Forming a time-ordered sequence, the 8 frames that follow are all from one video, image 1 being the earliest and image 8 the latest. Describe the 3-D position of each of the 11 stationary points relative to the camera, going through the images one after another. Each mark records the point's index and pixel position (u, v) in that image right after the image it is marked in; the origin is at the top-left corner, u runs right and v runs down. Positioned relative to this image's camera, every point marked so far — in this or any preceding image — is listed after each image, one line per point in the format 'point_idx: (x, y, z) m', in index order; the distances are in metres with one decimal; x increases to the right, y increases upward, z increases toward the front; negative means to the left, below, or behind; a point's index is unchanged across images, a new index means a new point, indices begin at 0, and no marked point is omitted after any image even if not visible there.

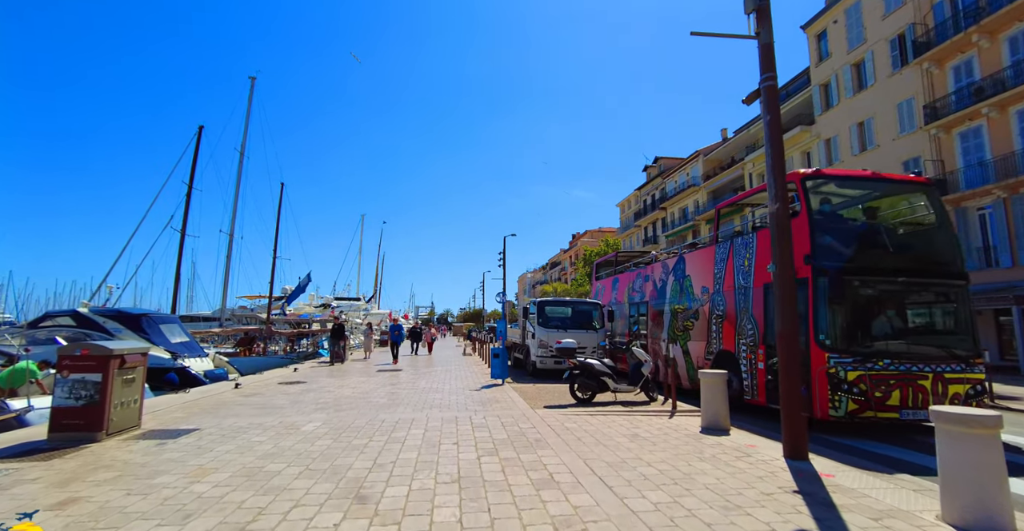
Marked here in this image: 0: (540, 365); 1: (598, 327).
0: (+0.8, -3.0, +14.7) m
1: (+2.7, -1.9, +15.3) m
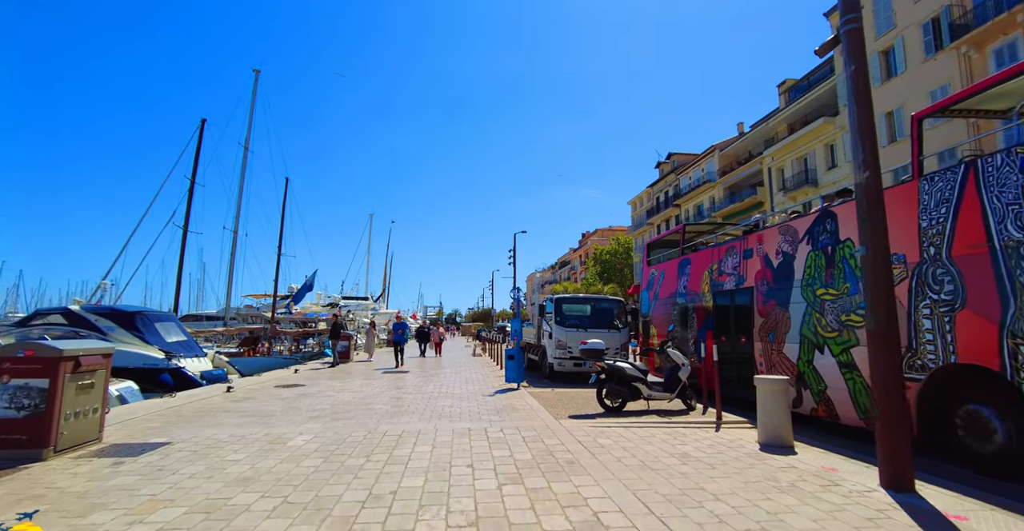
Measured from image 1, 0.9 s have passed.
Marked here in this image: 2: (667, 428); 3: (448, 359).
0: (+1.3, -2.8, +13.5) m
1: (+3.1, -1.7, +14.1) m
2: (+2.3, -2.4, +7.3) m
3: (-2.6, -3.8, +19.9) m
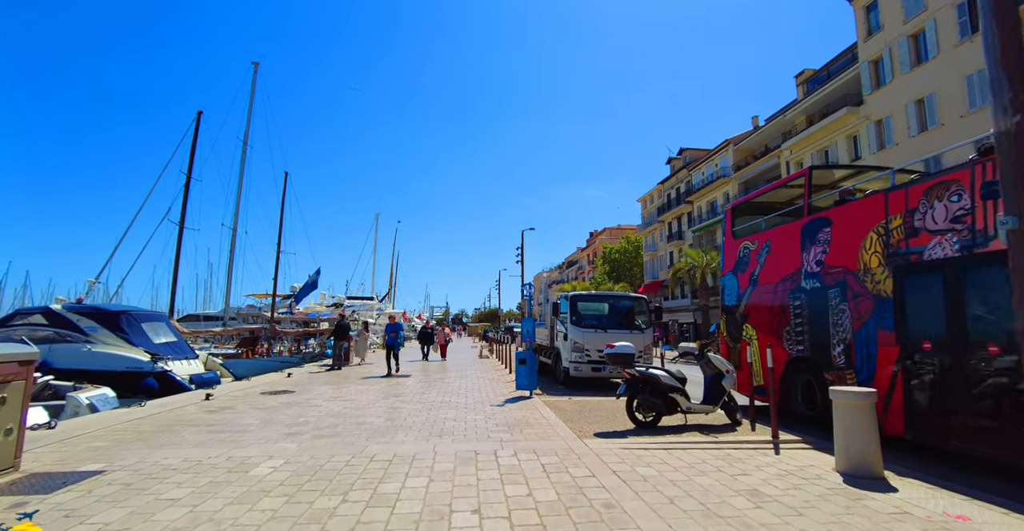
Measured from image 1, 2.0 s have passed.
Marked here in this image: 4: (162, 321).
0: (+1.5, -2.7, +12.2) m
1: (+3.4, -1.6, +12.8) m
2: (+2.5, -2.2, +6.0) m
3: (-2.2, -3.6, +18.6) m
4: (-13.2, -2.1, +18.7) m
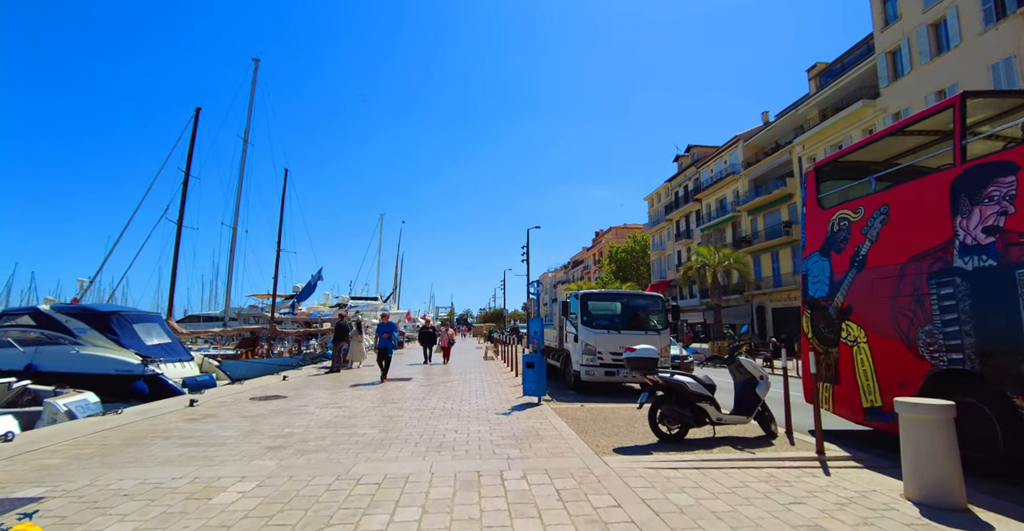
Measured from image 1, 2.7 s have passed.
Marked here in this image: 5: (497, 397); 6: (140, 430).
0: (+1.7, -2.6, +11.3) m
1: (+3.6, -1.5, +11.9) m
2: (+2.6, -2.1, +5.2) m
3: (-2.0, -3.6, +17.8) m
4: (-13.0, -2.0, +18.1) m
5: (-0.3, -2.8, +10.7) m
6: (-5.6, -2.5, +7.5) m
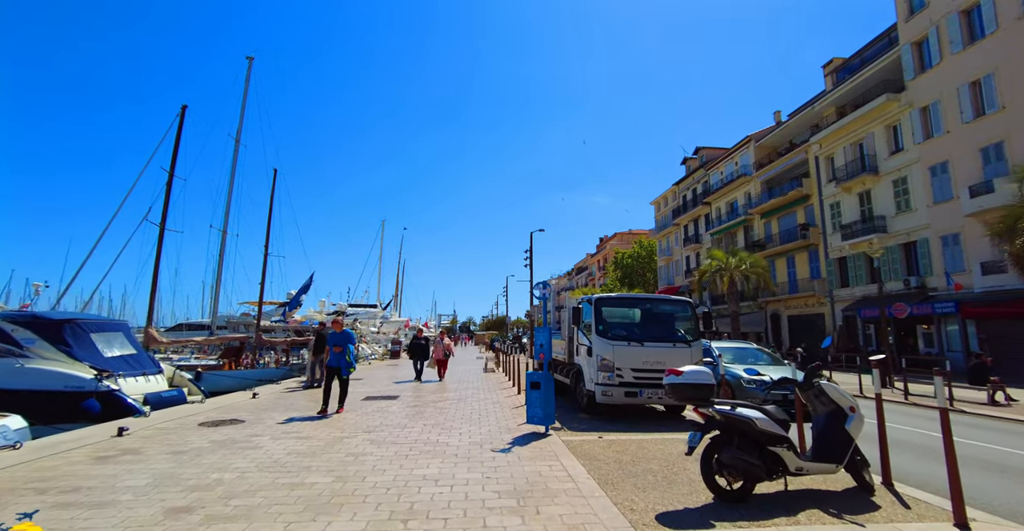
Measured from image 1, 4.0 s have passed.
0: (+1.7, -2.6, +9.5) m
1: (+3.6, -1.5, +10.0) m
2: (+2.6, -2.0, +3.3) m
3: (-1.9, -3.7, +16.0) m
4: (-12.9, -2.1, +16.3) m
5: (-0.3, -2.8, +8.8) m
6: (-5.6, -2.4, +5.7) m
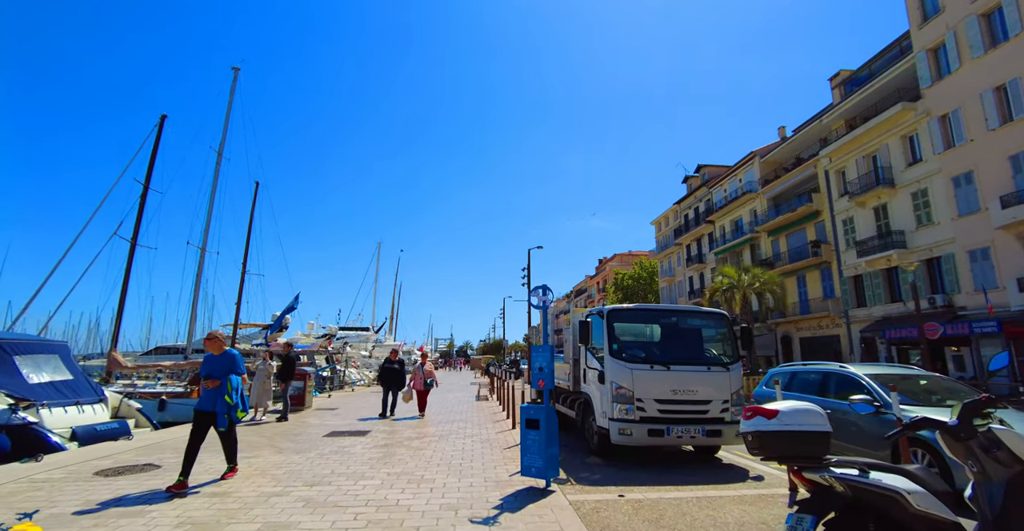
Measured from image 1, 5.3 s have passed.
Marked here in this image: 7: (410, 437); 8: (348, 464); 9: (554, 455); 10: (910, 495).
0: (+1.6, -2.6, +7.4) m
1: (+3.4, -1.5, +8.0) m
2: (+2.5, -1.8, +1.2) m
3: (-2.1, -4.0, +13.8) m
4: (-13.1, -2.5, +14.2) m
5: (-0.4, -2.8, +6.7) m
6: (-5.7, -2.3, +3.6) m
7: (-2.0, -3.4, +9.8) m
8: (-2.5, -3.0, +7.7) m
9: (+0.5, -2.3, +6.1) m
10: (+2.2, -1.2, +2.6) m
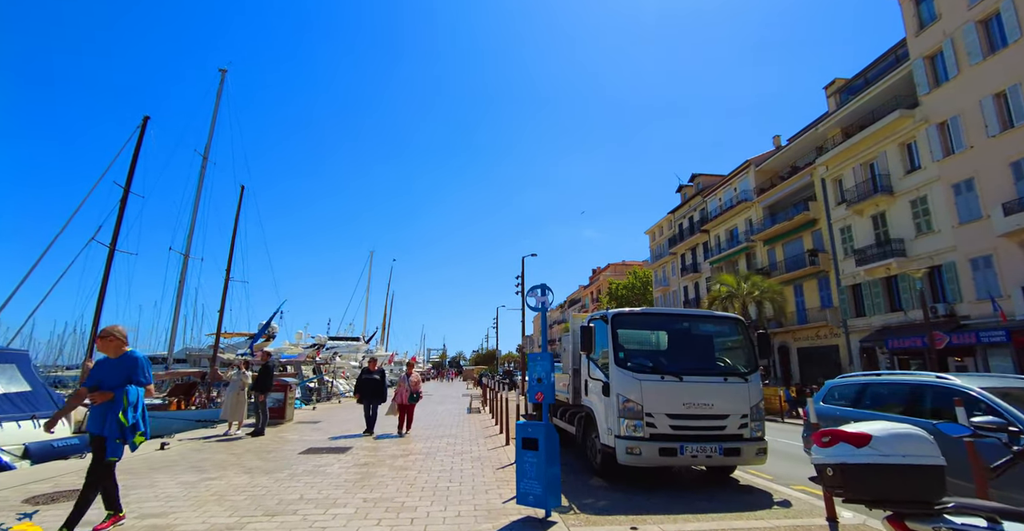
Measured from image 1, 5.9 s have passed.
0: (+1.5, -2.6, +6.6) m
1: (+3.4, -1.5, +7.3) m
2: (+2.5, -1.6, +0.5) m
3: (-2.2, -4.1, +12.9) m
4: (-13.2, -2.6, +13.2) m
5: (-0.5, -2.7, +5.9) m
6: (-5.8, -2.1, +2.7) m
7: (-2.1, -3.4, +8.9) m
8: (-2.6, -3.0, +6.8) m
9: (+0.5, -2.2, +5.3) m
10: (+2.2, -1.1, +1.9) m
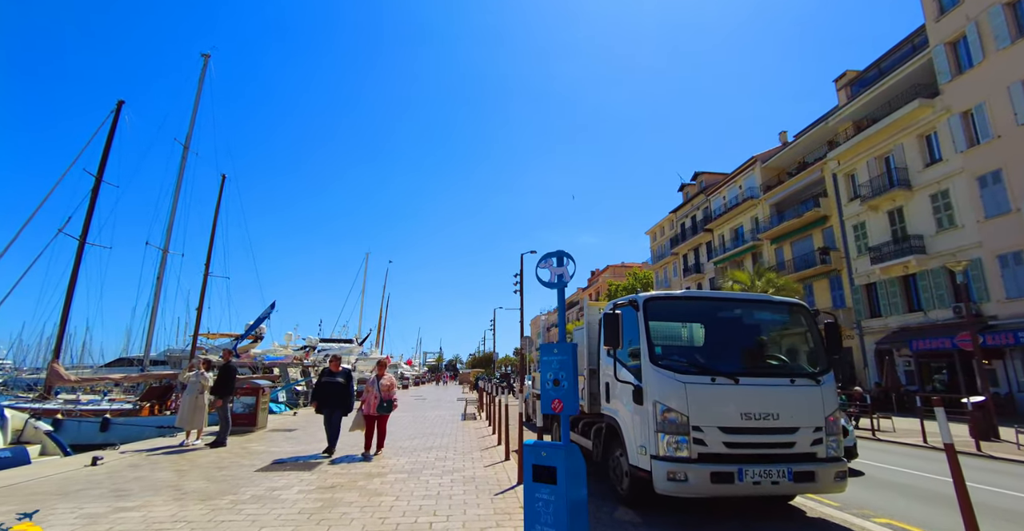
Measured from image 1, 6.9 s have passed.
0: (+1.5, -2.2, +5.0) m
1: (+3.4, -1.2, +5.7) m
2: (+2.5, -1.2, -1.1) m
3: (-2.2, -3.8, +11.3) m
4: (-13.2, -2.2, +11.5) m
5: (-0.5, -2.4, +4.3) m
6: (-5.7, -1.7, +1.0) m
7: (-2.1, -3.0, +7.3) m
8: (-2.6, -2.7, +5.2) m
9: (+0.5, -1.9, +3.7) m
10: (+2.3, -0.7, +0.3) m
